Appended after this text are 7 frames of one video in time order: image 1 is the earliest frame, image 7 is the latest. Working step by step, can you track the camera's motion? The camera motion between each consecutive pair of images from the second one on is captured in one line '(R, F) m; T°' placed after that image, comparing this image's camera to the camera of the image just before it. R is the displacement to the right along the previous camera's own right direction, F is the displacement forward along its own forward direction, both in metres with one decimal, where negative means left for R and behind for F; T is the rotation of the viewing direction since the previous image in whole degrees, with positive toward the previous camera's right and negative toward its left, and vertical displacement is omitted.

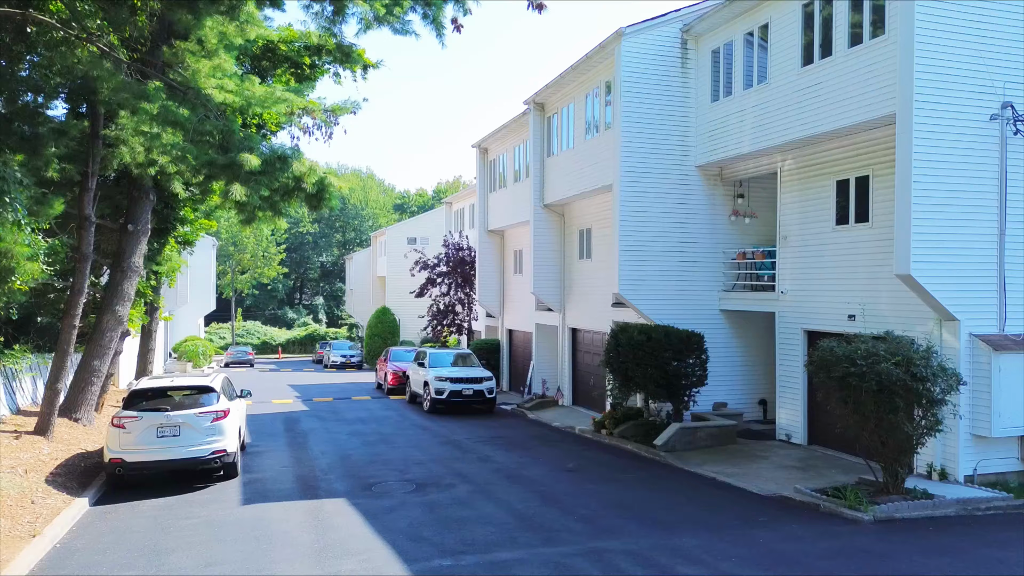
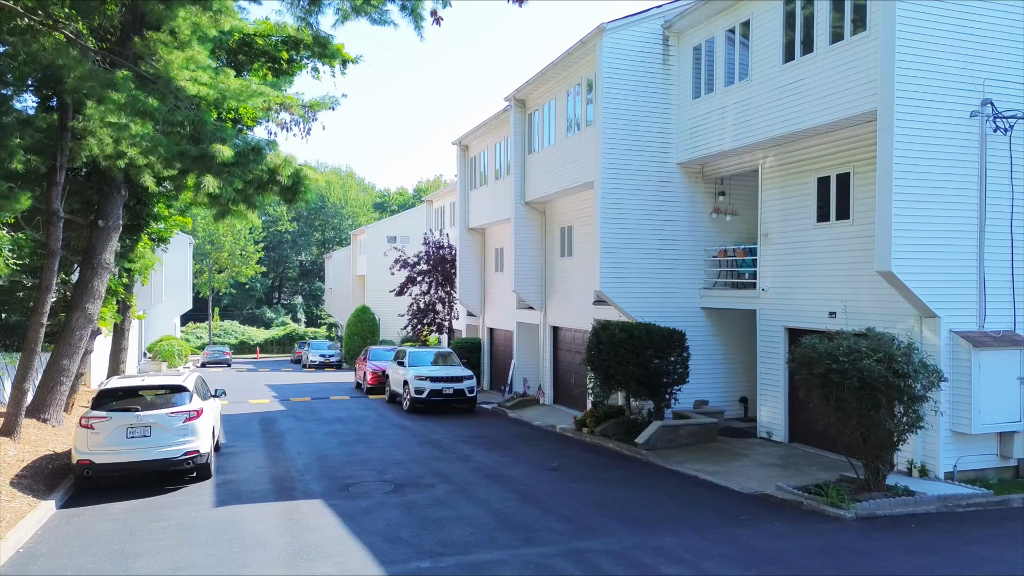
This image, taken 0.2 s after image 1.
(0.0, +0.2) m; +2°
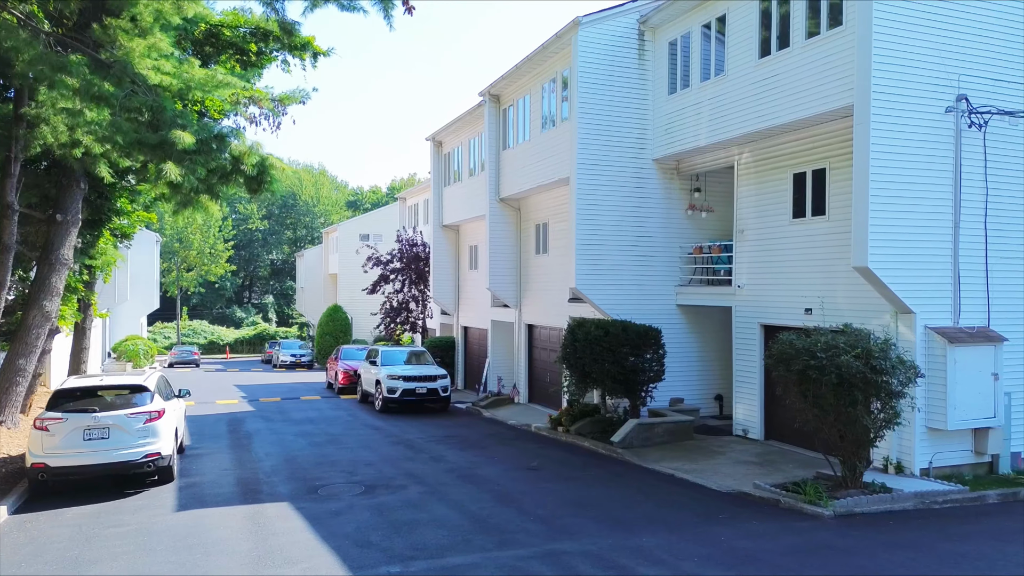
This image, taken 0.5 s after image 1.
(0.0, +0.3) m; +2°
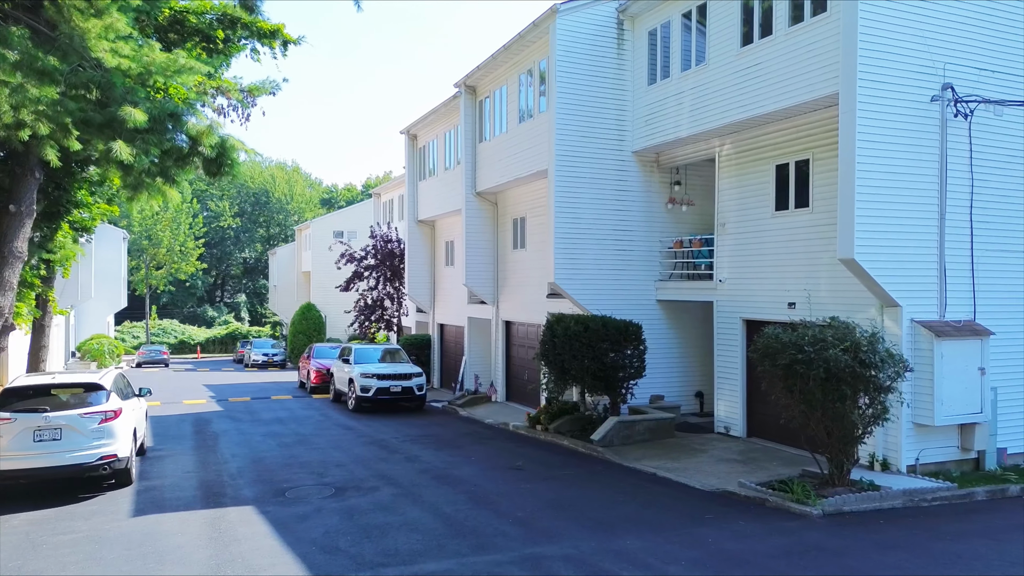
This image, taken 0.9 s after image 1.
(0.0, +0.5) m; +2°
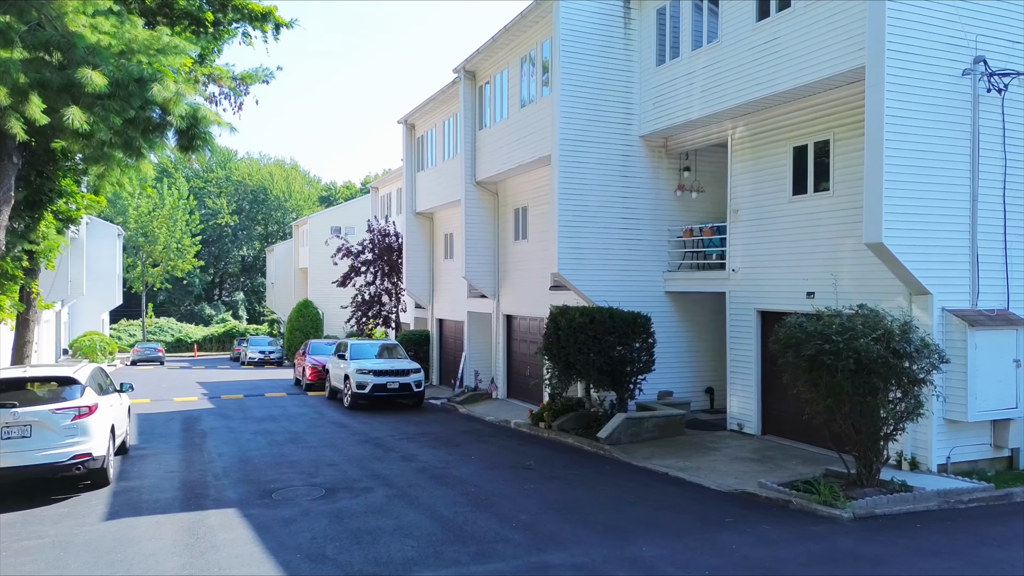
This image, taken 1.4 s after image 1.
(0.0, +0.7) m; 0°
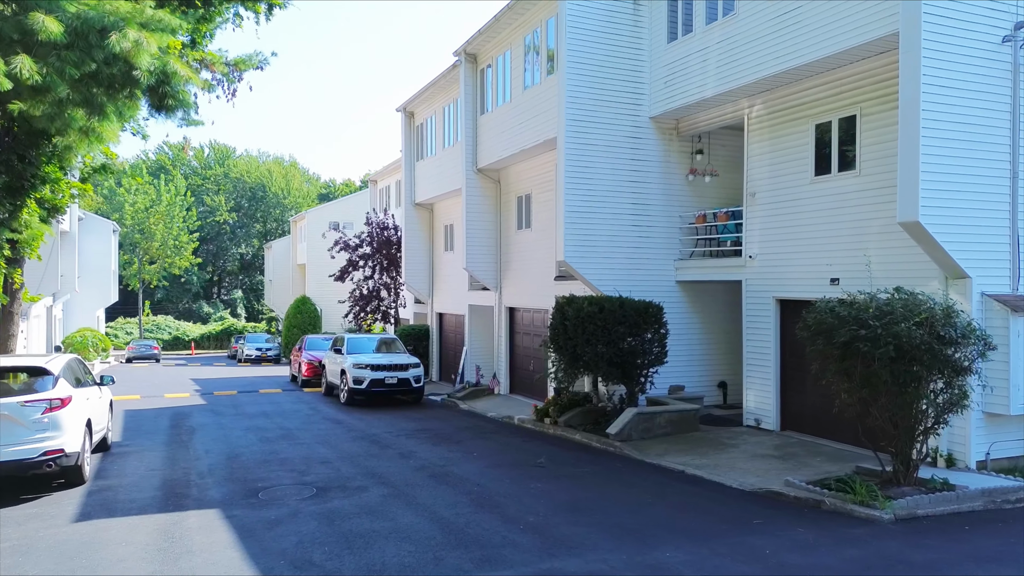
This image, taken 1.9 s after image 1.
(-0.1, +0.8) m; 0°
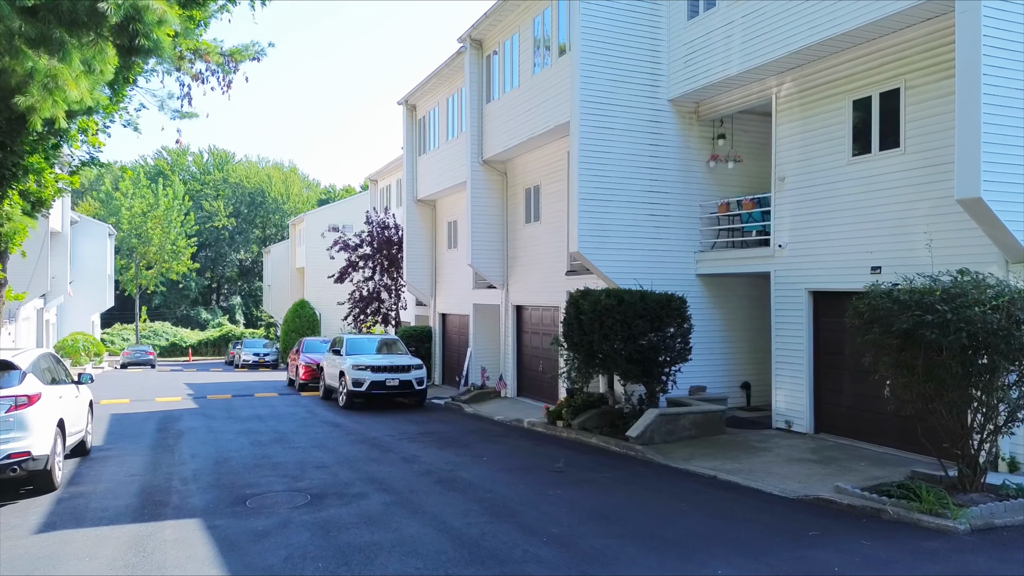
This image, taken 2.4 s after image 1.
(-0.2, +1.0) m; 0°
